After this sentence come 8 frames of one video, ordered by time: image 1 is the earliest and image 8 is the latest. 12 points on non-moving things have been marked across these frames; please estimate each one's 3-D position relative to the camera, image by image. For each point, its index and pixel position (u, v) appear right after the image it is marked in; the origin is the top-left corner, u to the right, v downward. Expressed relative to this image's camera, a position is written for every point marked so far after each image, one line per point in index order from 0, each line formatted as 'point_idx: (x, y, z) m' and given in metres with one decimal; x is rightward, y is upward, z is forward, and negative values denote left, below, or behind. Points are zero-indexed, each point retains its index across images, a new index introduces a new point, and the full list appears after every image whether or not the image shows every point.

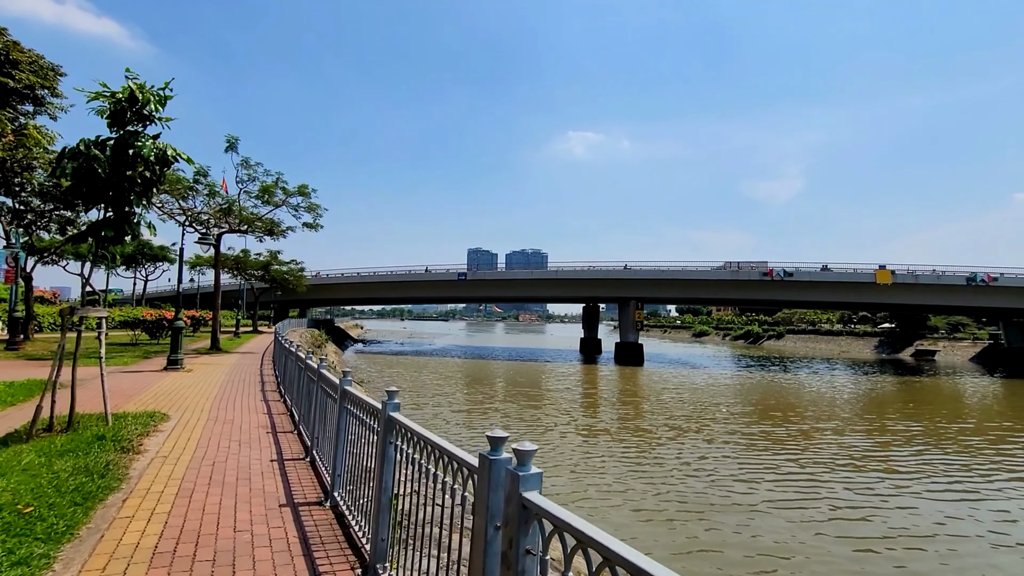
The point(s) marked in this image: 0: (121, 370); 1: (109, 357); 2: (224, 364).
0: (-8.3, -1.8, +10.5) m
1: (-11.5, -2.0, +14.0) m
2: (-7.6, -2.0, +13.0) m
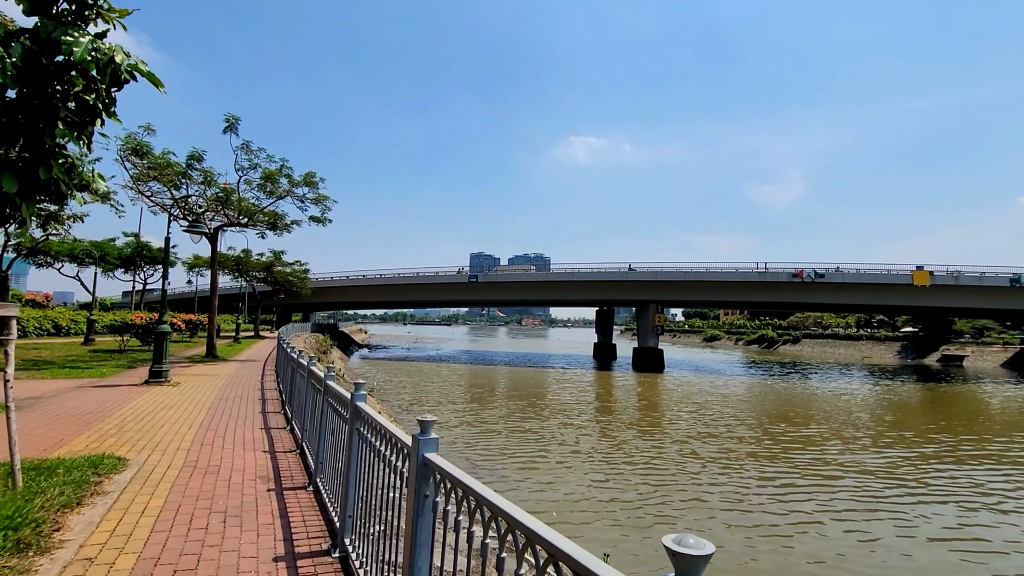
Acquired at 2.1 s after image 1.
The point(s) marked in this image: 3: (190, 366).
0: (-7.3, -1.7, +8.7) m
1: (-10.5, -1.9, +12.2) m
2: (-6.6, -2.0, +11.1) m
3: (-8.3, -2.1, +12.9) m
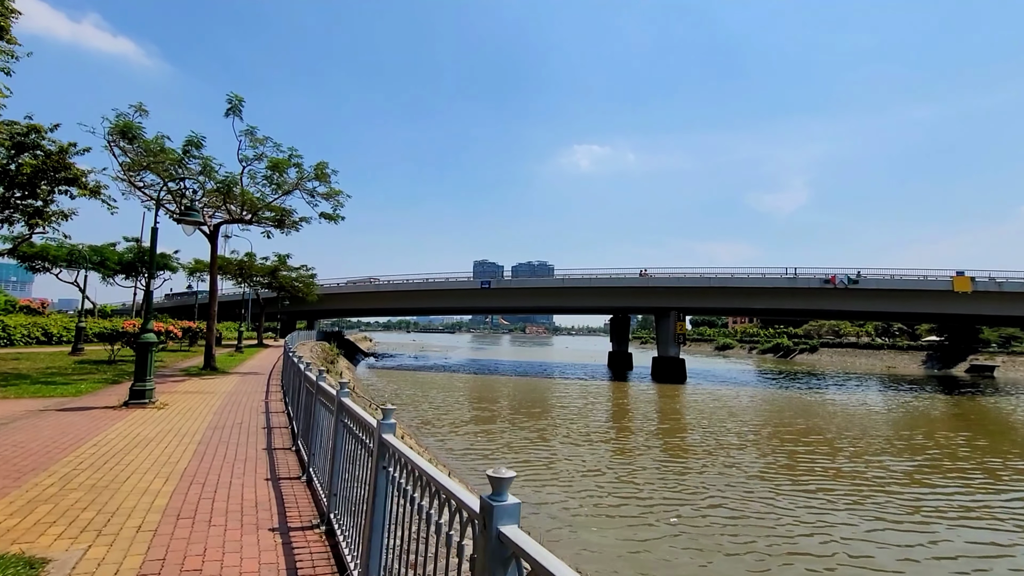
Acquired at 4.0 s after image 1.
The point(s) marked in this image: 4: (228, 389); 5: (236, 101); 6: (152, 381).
0: (-6.4, -1.7, +7.0) m
1: (-9.6, -2.0, +10.6) m
2: (-5.7, -2.0, +9.5) m
3: (-7.4, -2.1, +11.2) m
4: (-5.9, -2.1, +10.3) m
5: (-6.6, +4.5, +11.8) m
6: (-5.6, -1.5, +7.7) m
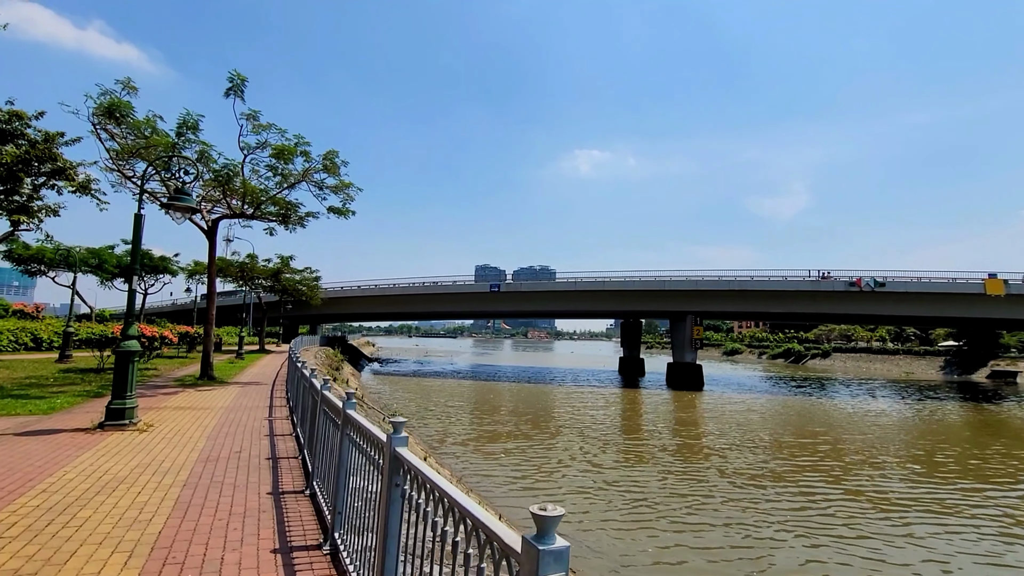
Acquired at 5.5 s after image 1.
0: (-5.7, -1.7, +5.7) m
1: (-8.9, -2.0, +9.3) m
2: (-5.0, -2.0, +8.2) m
3: (-6.7, -2.1, +9.9) m
4: (-5.2, -2.1, +9.1) m
5: (-5.9, +4.5, +10.6) m
6: (-4.9, -1.4, +6.4) m
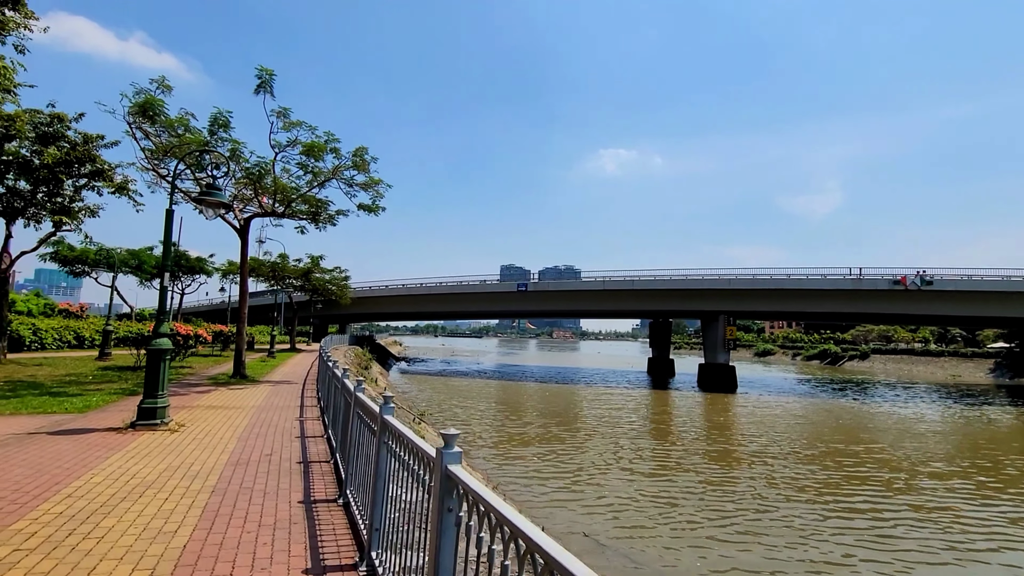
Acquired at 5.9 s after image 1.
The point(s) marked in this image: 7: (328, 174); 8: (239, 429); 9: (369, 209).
0: (-5.3, -1.6, +5.7) m
1: (-8.2, -2.0, +9.4) m
2: (-4.4, -2.0, +8.1) m
3: (-6.0, -2.1, +9.9) m
4: (-4.6, -2.1, +9.0) m
5: (-5.2, +4.5, +10.6) m
6: (-4.4, -1.4, +6.3) m
7: (-4.8, +3.0, +13.0) m
8: (-3.6, -1.9, +6.5) m
9: (-4.0, +2.2, +13.9) m
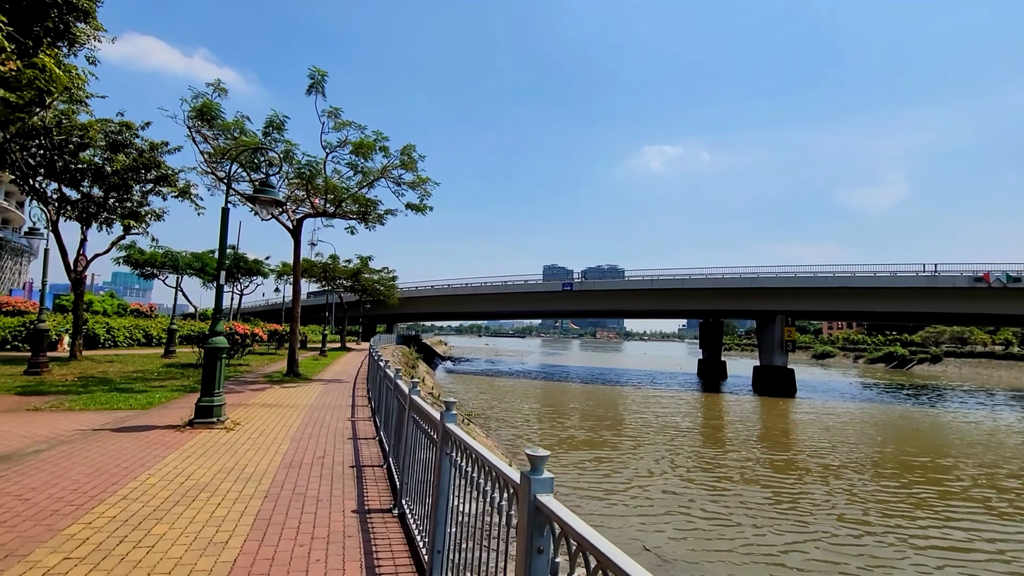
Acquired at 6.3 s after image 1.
0: (-4.6, -1.6, +5.7) m
1: (-7.2, -1.9, +9.7) m
2: (-3.6, -1.9, +8.1) m
3: (-5.0, -2.1, +10.0) m
4: (-3.6, -2.1, +9.0) m
5: (-4.1, +4.5, +10.6) m
6: (-3.7, -1.4, +6.3) m
7: (-3.6, +3.0, +13.0) m
8: (-2.9, -1.8, +6.5) m
9: (-2.7, +2.2, +13.9) m
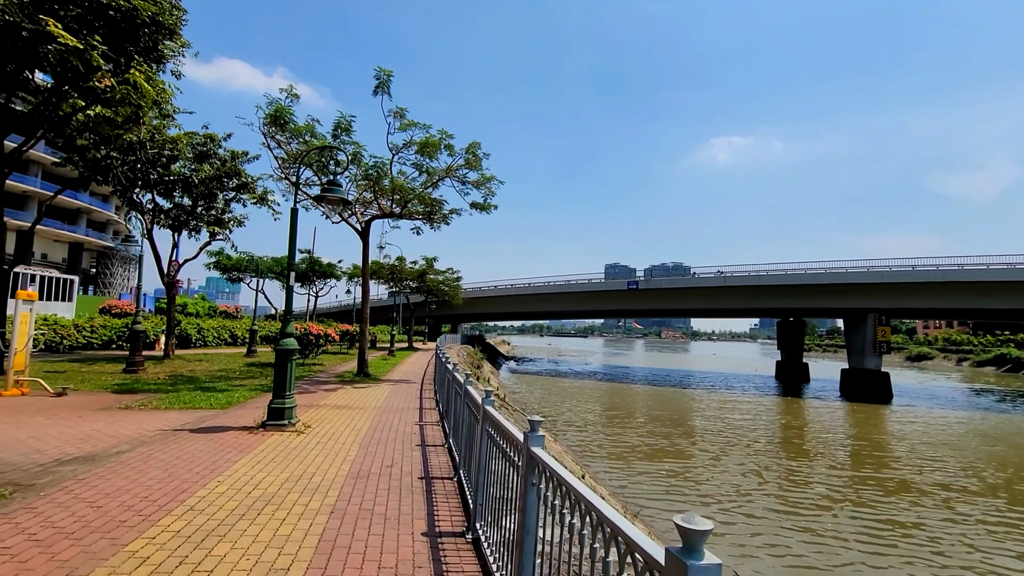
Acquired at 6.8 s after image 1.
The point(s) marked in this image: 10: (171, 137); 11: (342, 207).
0: (-3.7, -1.6, +5.8) m
1: (-5.9, -2.0, +10.1) m
2: (-2.4, -2.0, +8.0) m
3: (-3.6, -2.1, +10.1) m
4: (-2.4, -2.1, +8.9) m
5: (-2.7, +4.5, +10.6) m
6: (-2.7, -1.4, +6.2) m
7: (-1.8, +3.0, +12.9) m
8: (-1.9, -1.8, +6.3) m
9: (-0.8, +2.2, +13.6) m
10: (-9.9, +4.4, +14.5) m
11: (-3.5, +1.5, +10.2) m
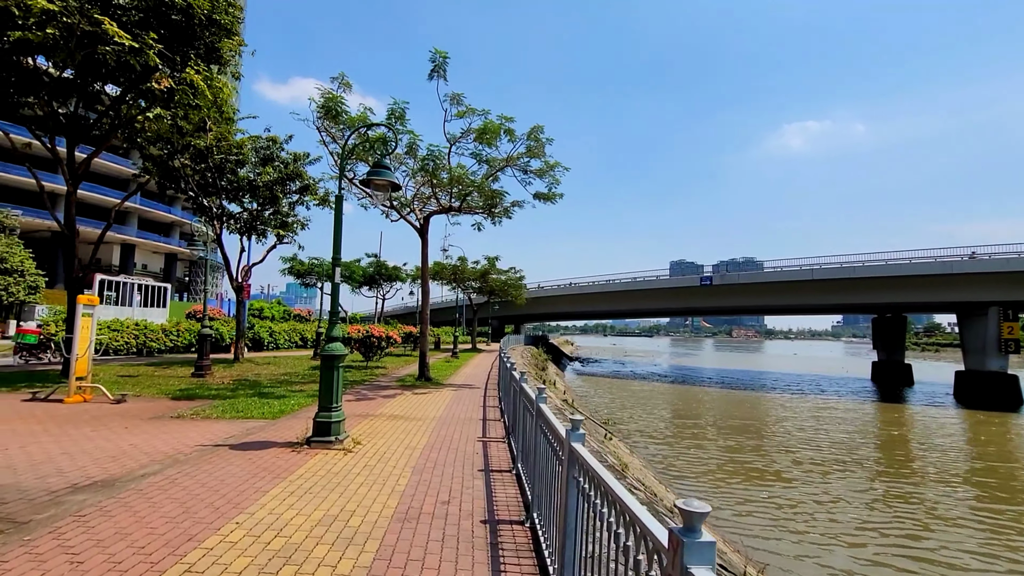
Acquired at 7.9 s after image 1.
0: (-2.9, -1.6, +5.2) m
1: (-4.5, -2.0, +9.7) m
2: (-1.3, -1.9, +7.2) m
3: (-2.2, -2.1, +9.5) m
4: (-1.2, -2.0, +8.1) m
5: (-1.4, +4.6, +9.9) m
6: (-1.9, -1.3, +5.5) m
7: (-0.3, +3.1, +12.1) m
8: (-1.0, -1.8, +5.5) m
9: (+0.8, +2.3, +12.7) m
10: (-8.1, +4.3, +14.6) m
11: (-2.2, +1.5, +9.6) m
